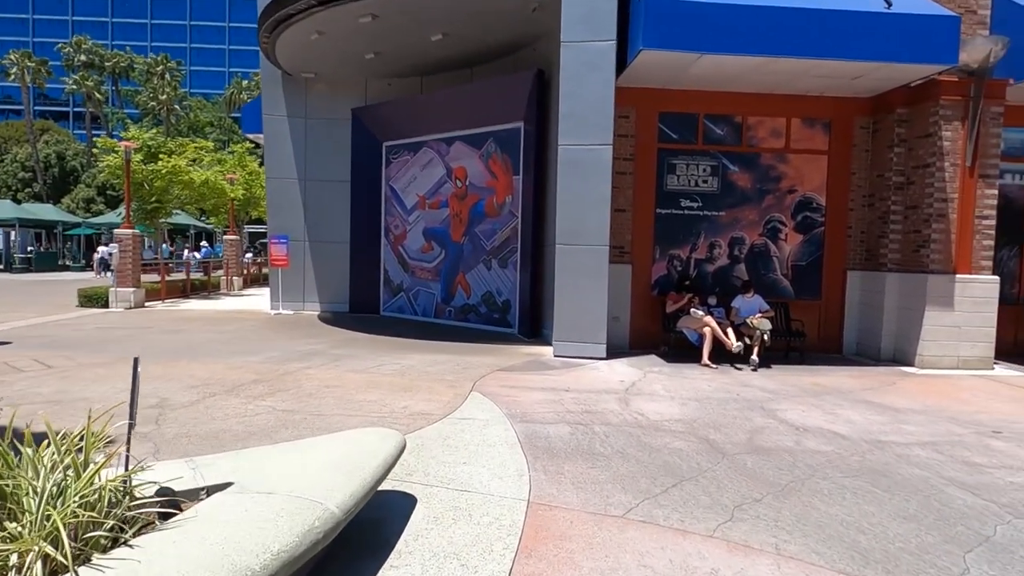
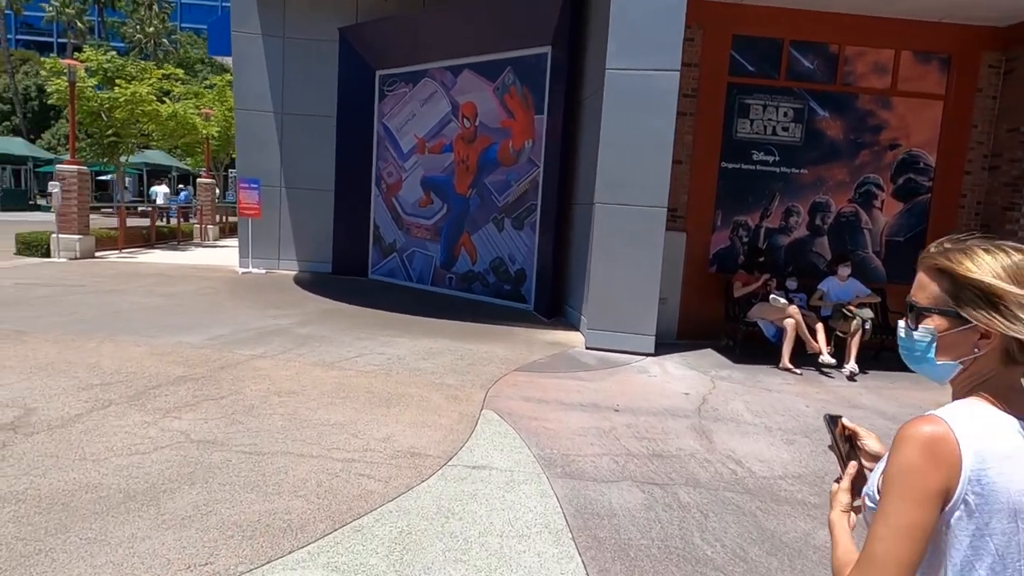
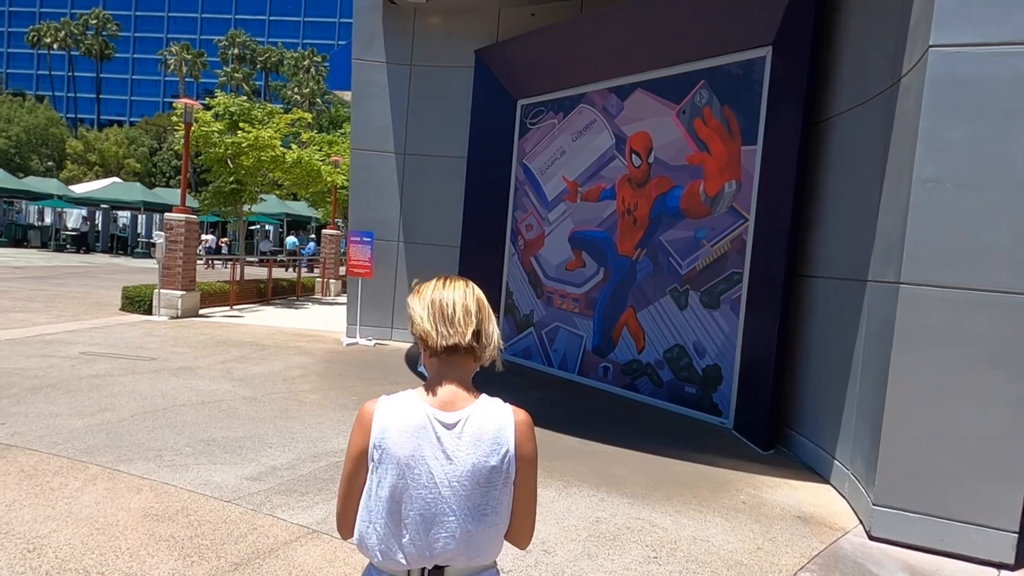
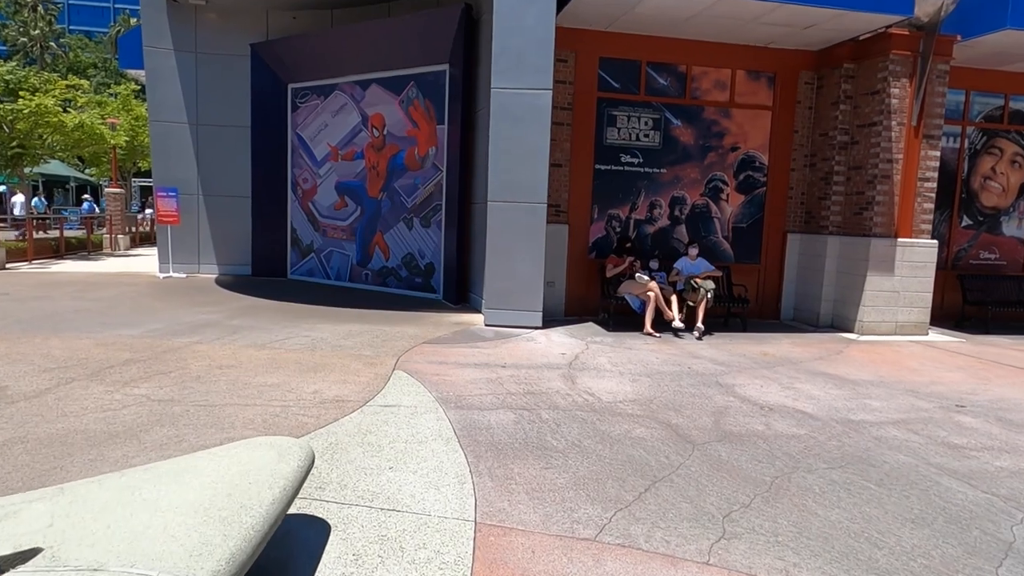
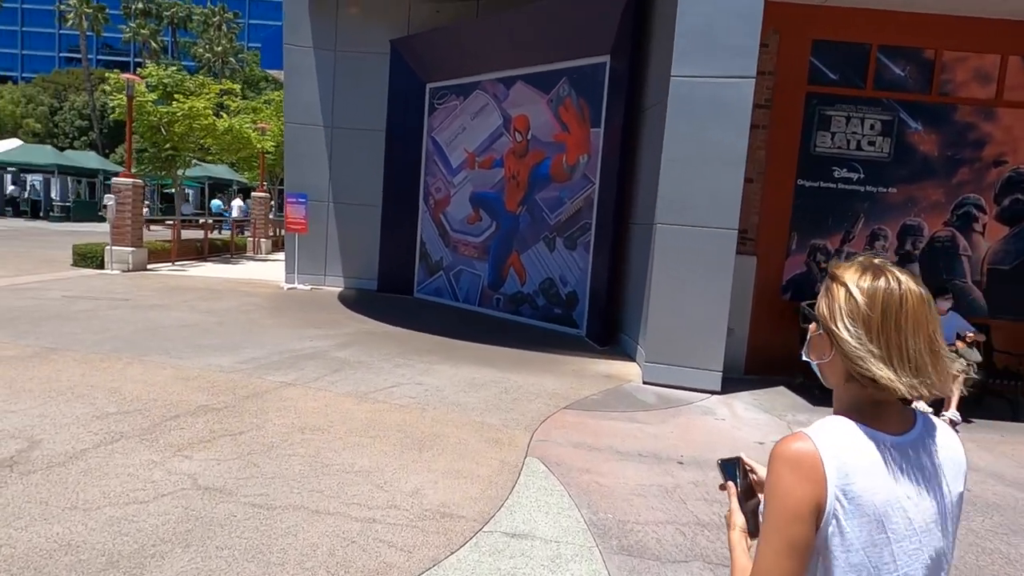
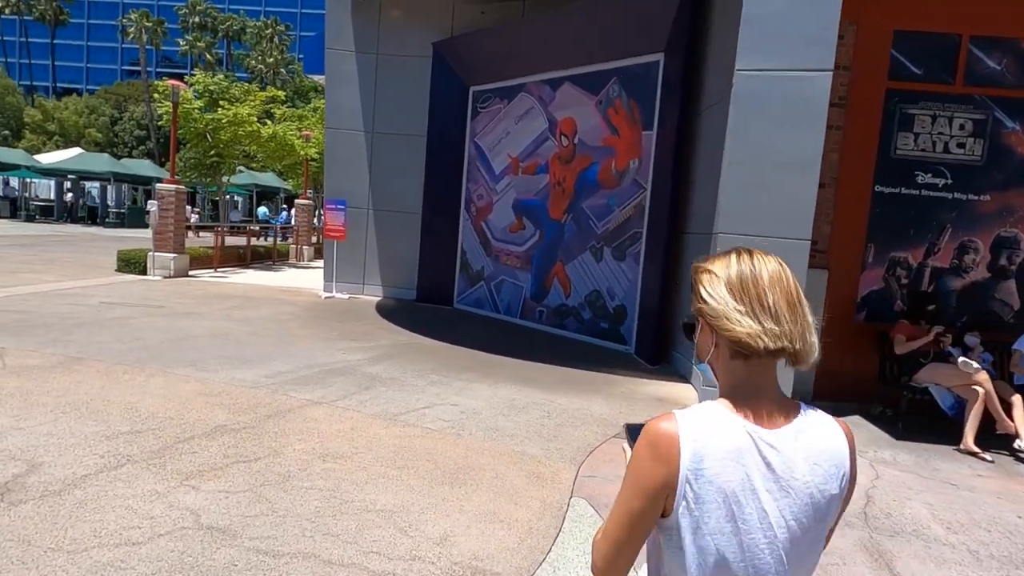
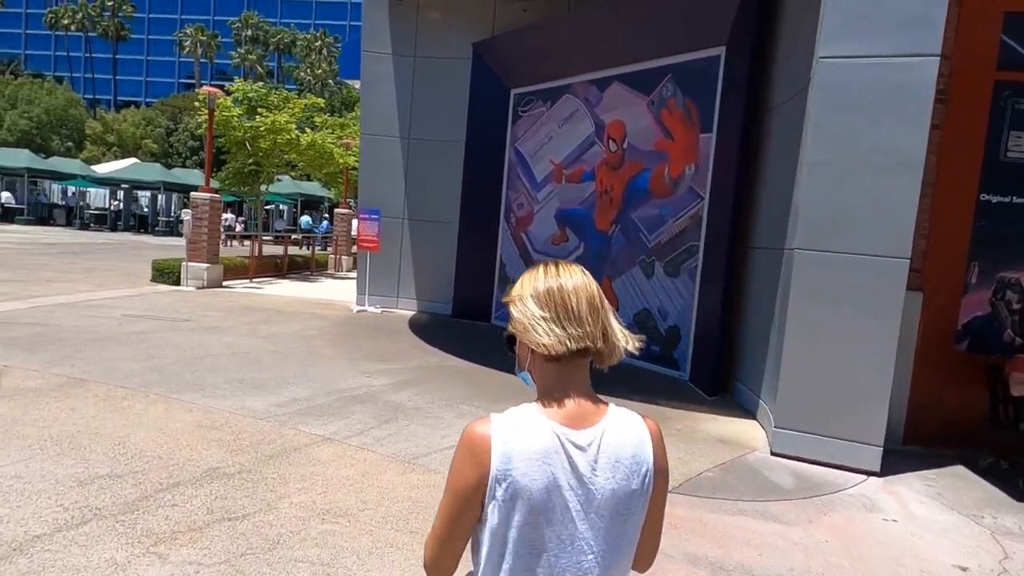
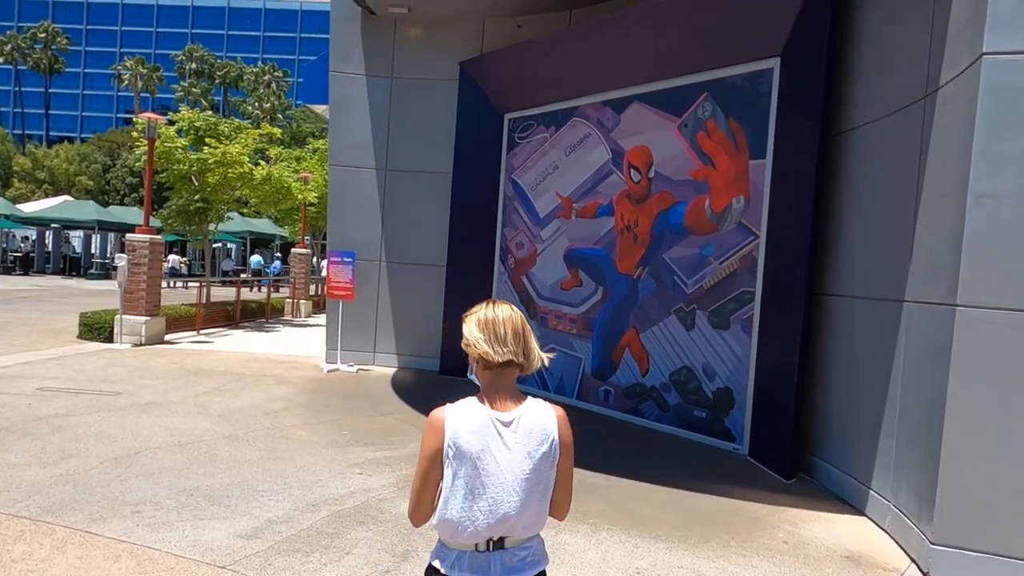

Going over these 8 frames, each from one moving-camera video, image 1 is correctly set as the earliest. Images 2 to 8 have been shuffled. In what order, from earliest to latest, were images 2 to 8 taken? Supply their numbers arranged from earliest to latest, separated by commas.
4, 2, 5, 6, 7, 3, 8
